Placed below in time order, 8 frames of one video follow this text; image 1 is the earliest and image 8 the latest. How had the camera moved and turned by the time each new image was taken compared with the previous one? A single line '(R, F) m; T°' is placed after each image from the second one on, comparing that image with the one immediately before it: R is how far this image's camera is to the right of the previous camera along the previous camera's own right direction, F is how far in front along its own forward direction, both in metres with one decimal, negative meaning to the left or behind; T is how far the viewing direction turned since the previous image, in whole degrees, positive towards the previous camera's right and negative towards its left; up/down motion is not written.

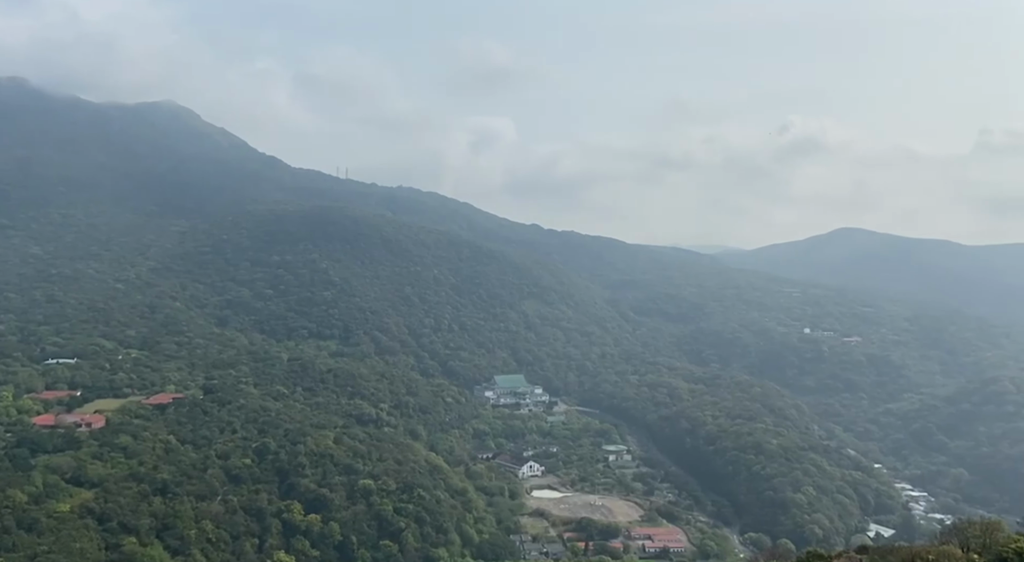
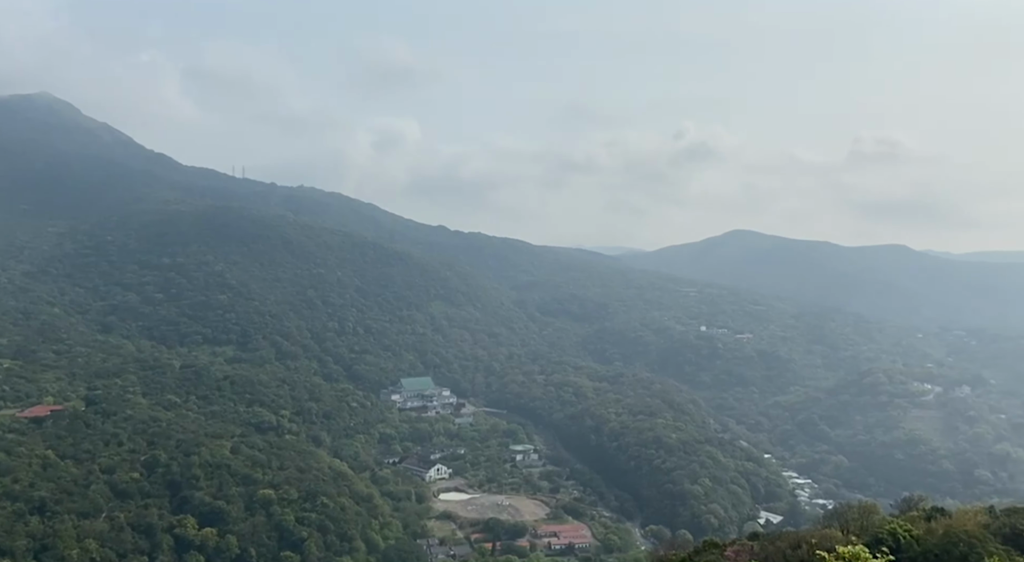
(+0.9, -2.5) m; +5°
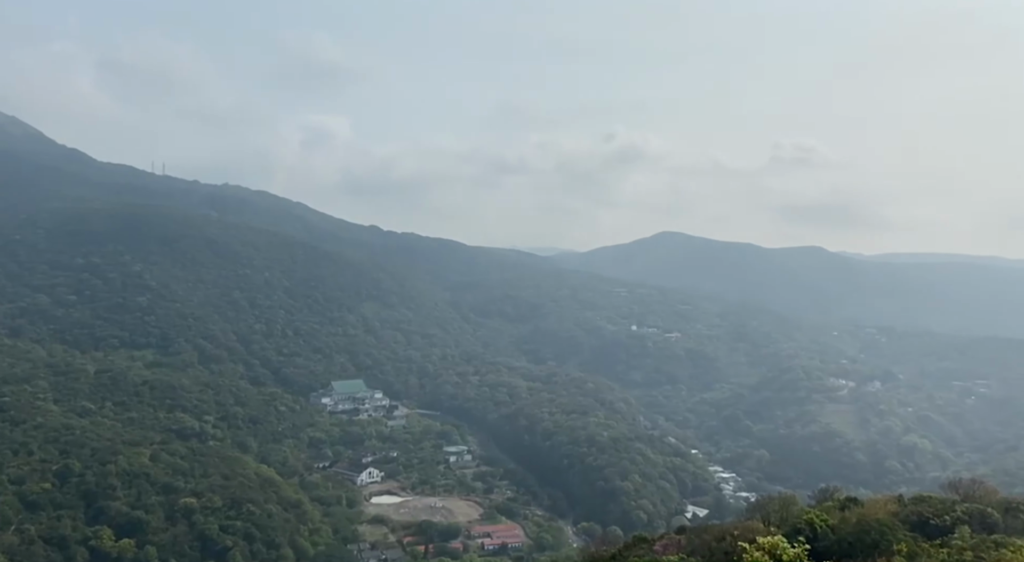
(+0.9, -1.1) m; +3°
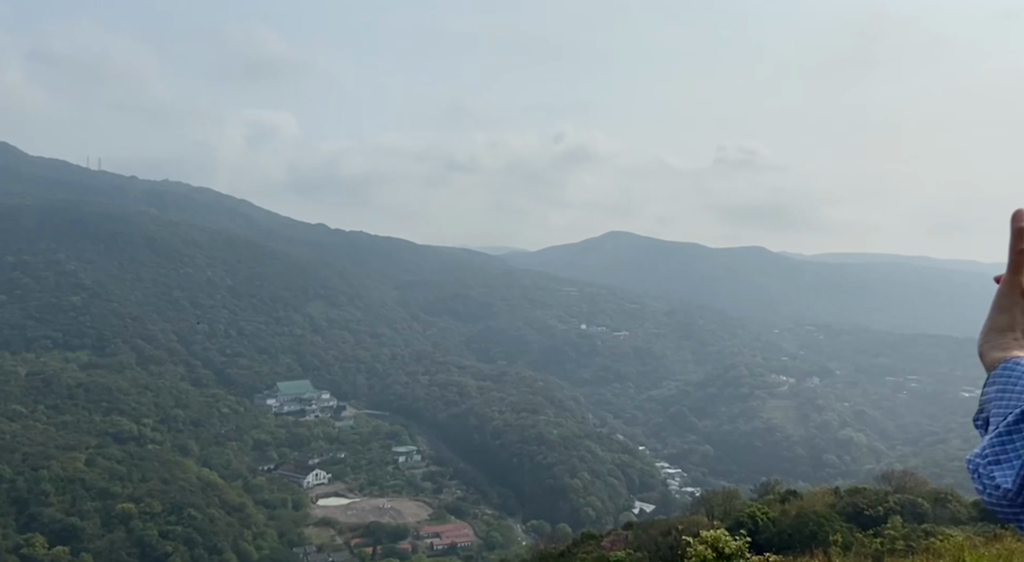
(+0.7, -0.5) m; +2°
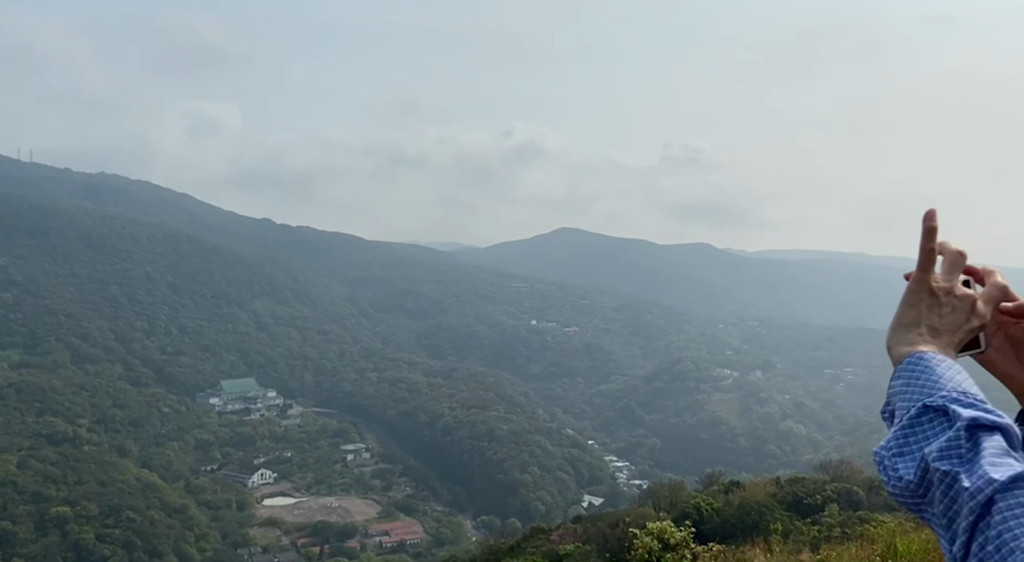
(+0.7, -0.1) m; +2°
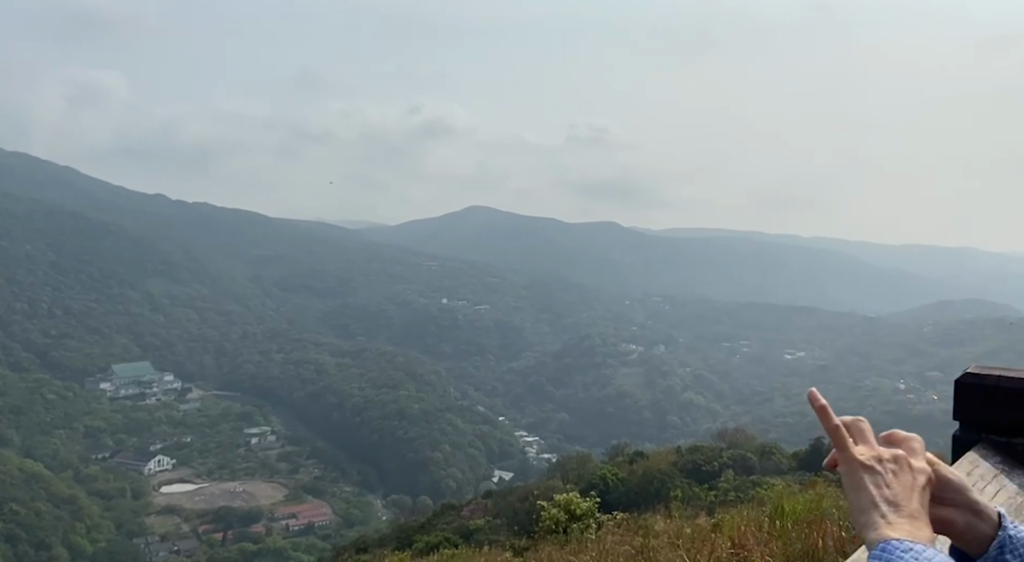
(+1.0, +0.7) m; +4°
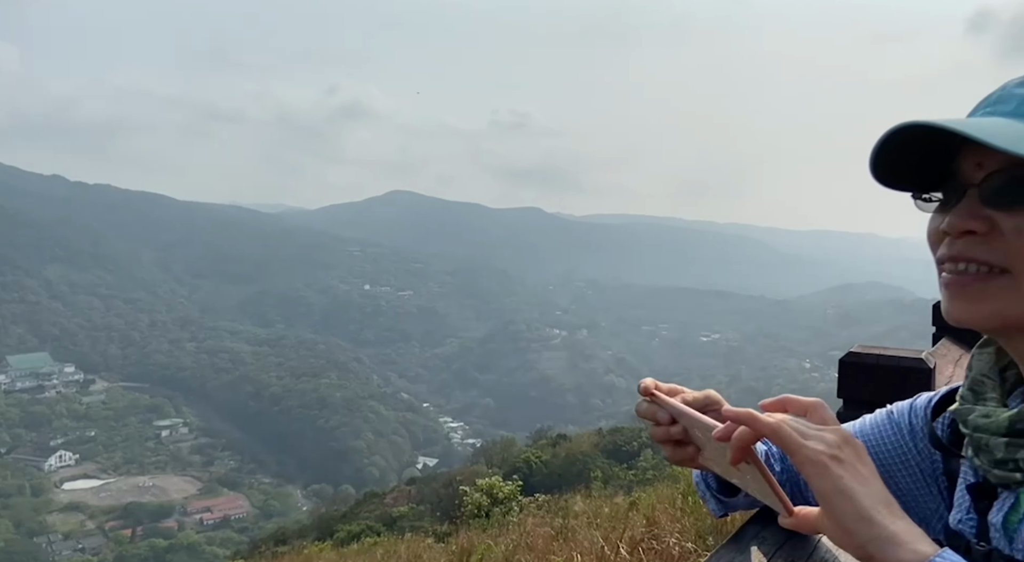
(+0.6, +1.6) m; +4°
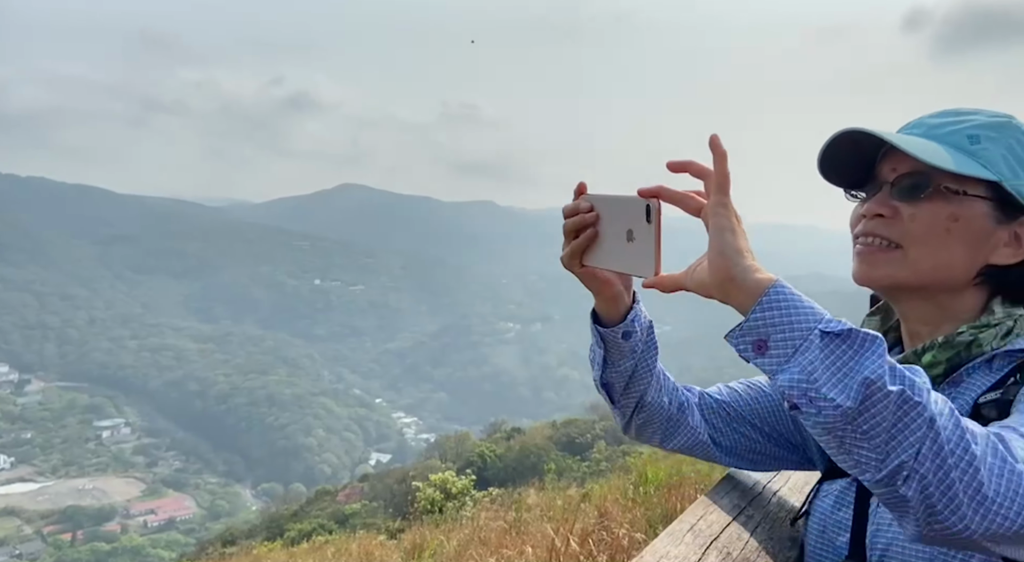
(+0.2, +1.4) m; +2°
